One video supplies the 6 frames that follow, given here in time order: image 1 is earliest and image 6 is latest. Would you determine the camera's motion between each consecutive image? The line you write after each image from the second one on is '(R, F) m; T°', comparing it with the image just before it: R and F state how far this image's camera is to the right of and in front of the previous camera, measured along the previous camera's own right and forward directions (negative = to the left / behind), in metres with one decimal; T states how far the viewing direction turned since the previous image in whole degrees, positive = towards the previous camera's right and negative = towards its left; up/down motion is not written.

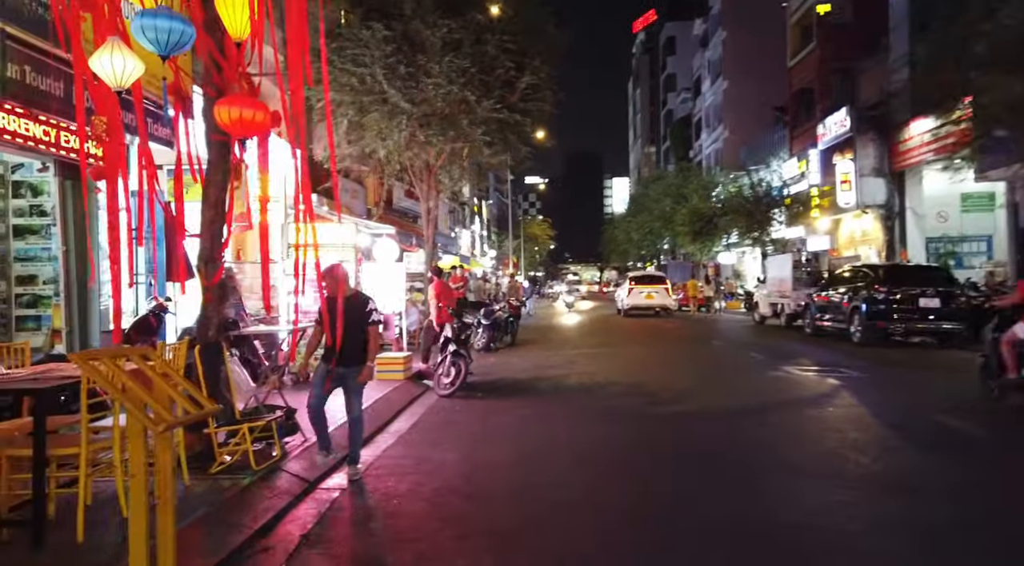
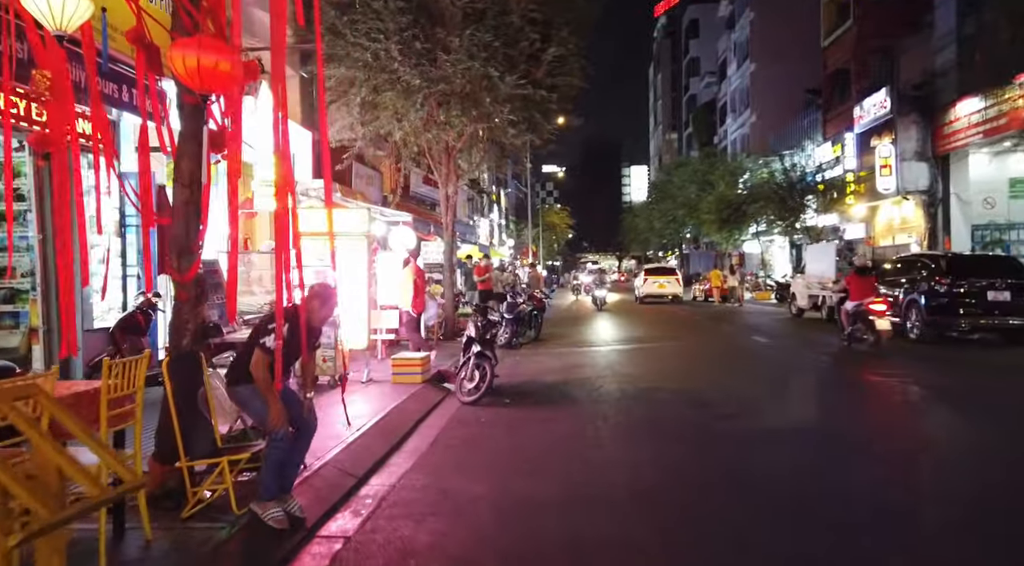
(-0.2, +1.3) m; -1°
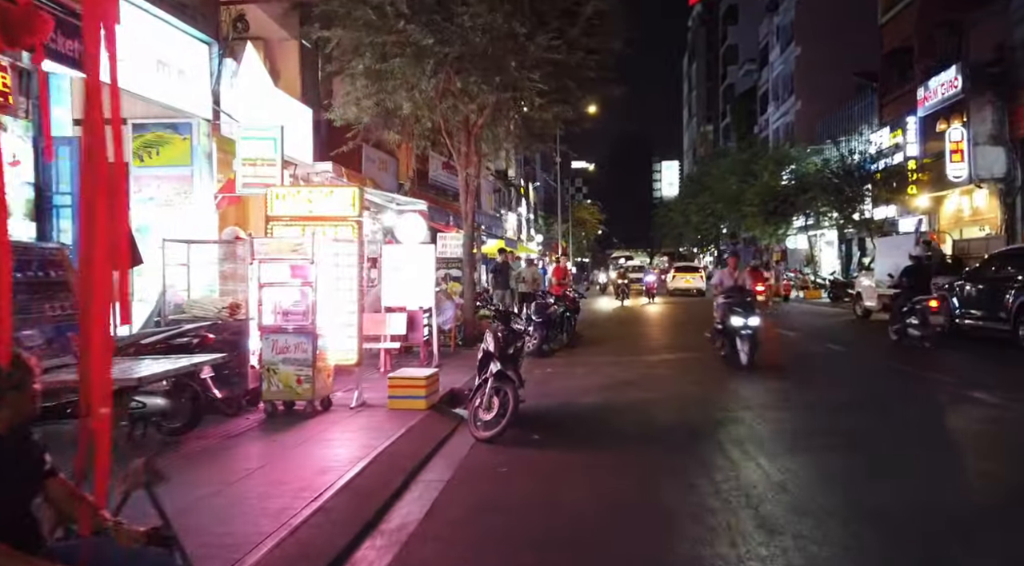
(0.0, +2.5) m; -2°
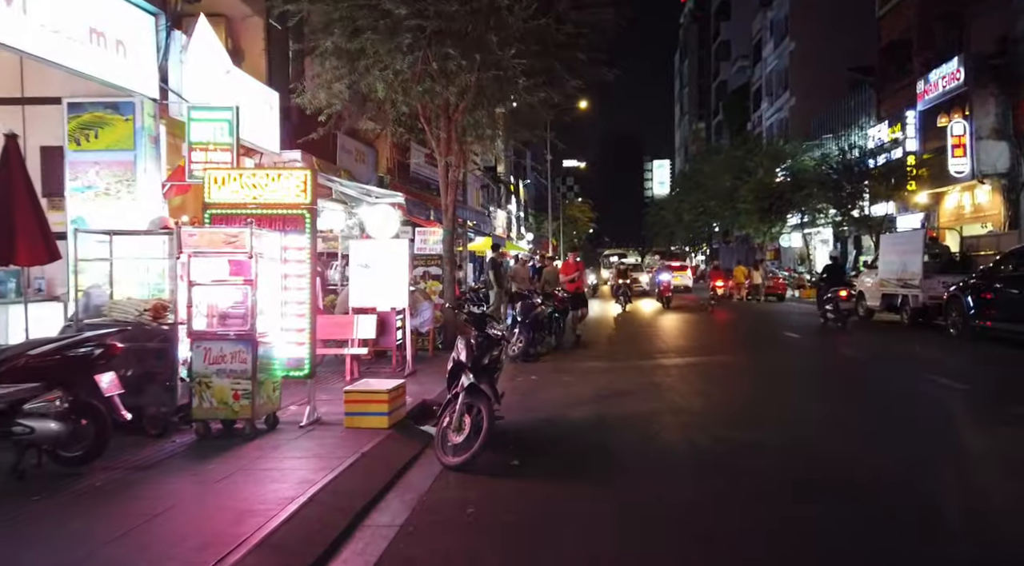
(+0.1, +1.1) m; +1°
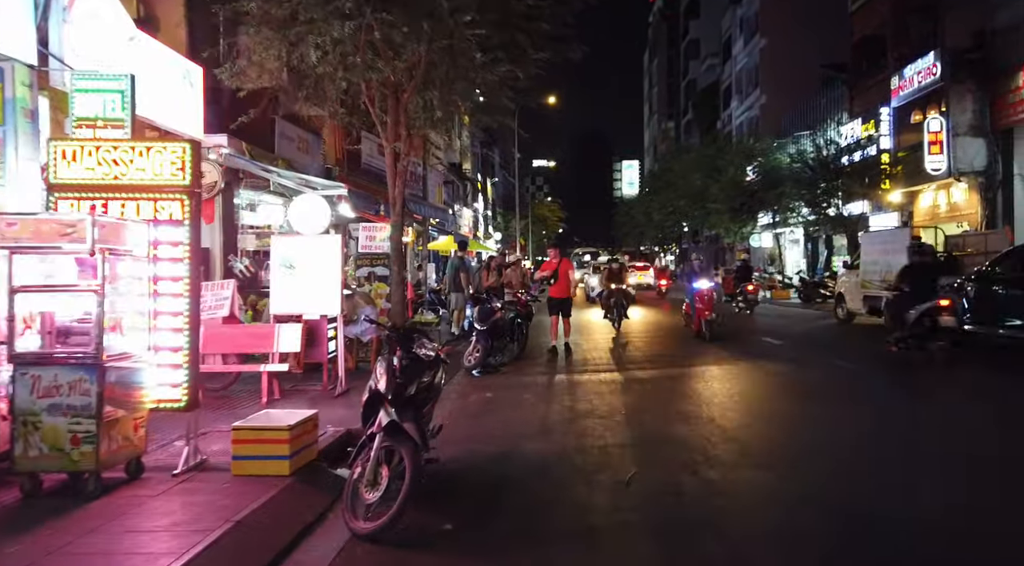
(+0.3, +1.5) m; +2°
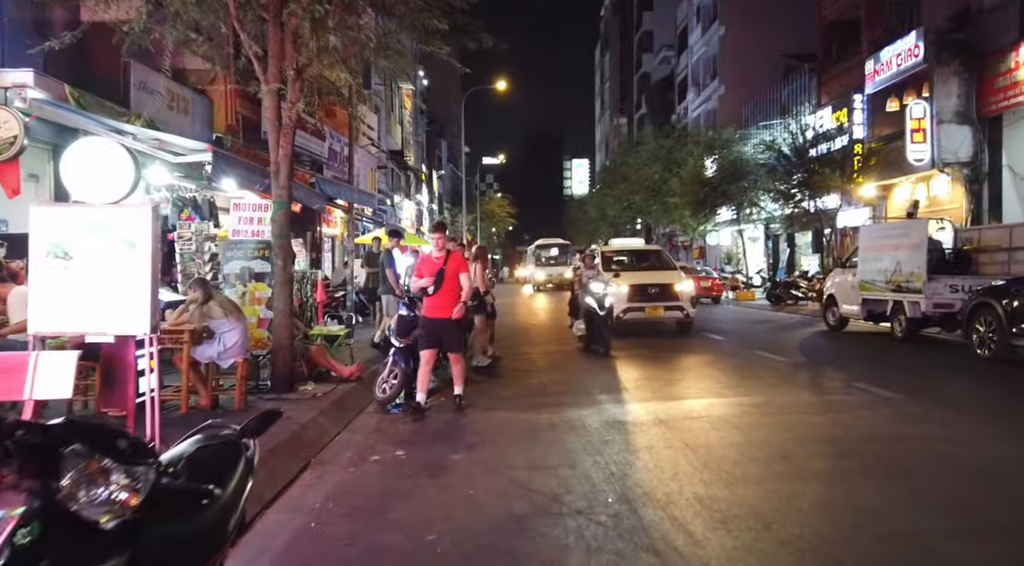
(+0.2, +3.4) m; +4°
